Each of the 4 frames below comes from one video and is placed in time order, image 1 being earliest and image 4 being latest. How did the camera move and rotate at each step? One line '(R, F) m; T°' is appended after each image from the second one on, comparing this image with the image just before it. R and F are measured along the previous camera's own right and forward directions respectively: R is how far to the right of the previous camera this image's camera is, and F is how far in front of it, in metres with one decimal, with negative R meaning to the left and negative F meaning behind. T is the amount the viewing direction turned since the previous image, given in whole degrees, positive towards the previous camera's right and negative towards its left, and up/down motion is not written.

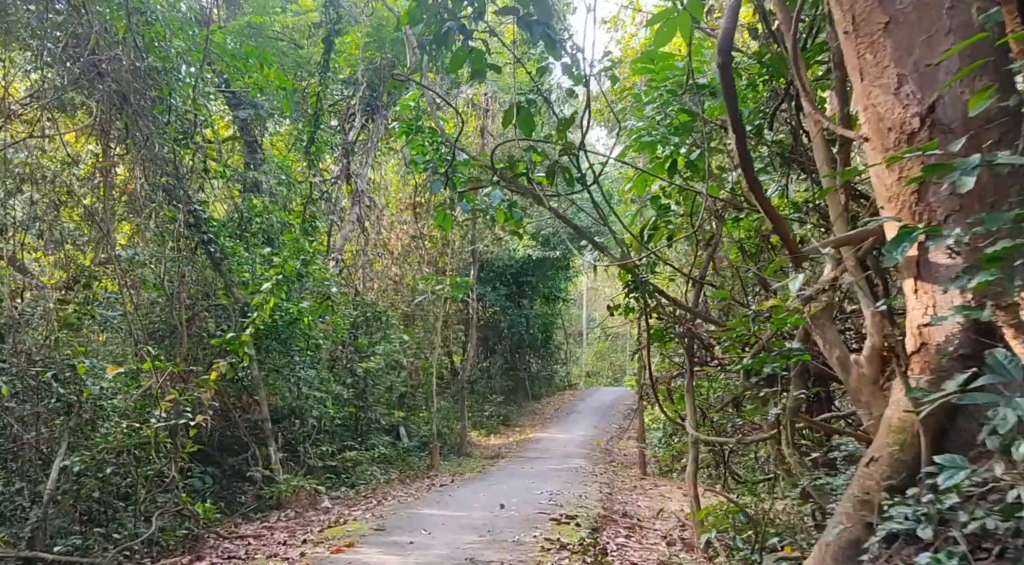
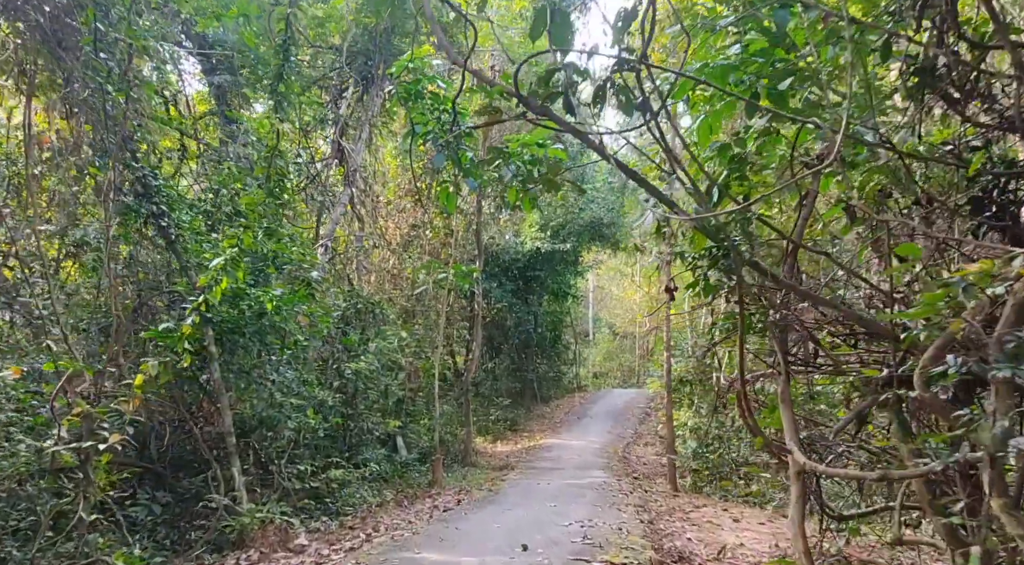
(-0.2, +1.6) m; 0°
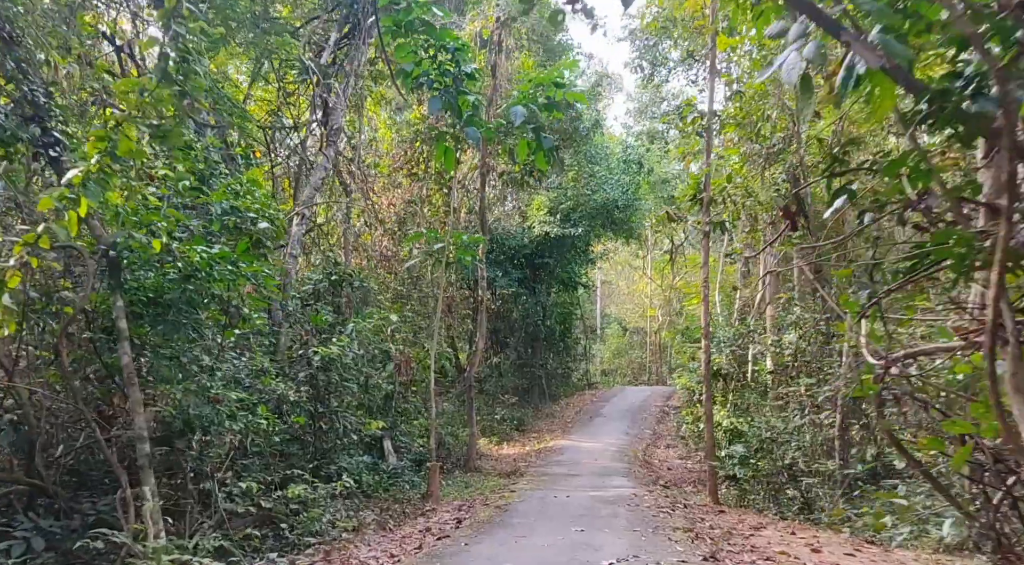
(-0.1, +1.9) m; 0°
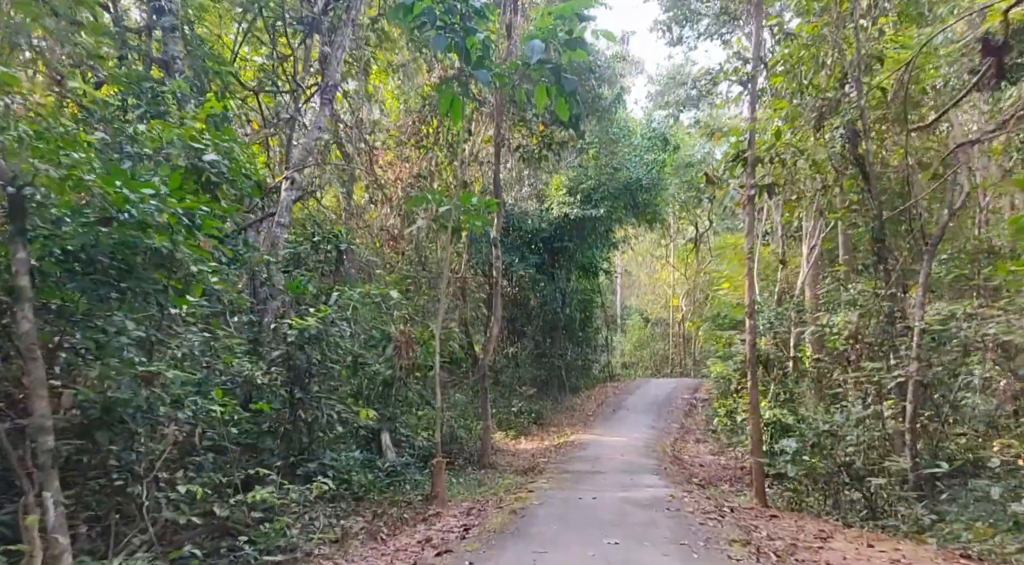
(0.0, +1.2) m; -1°
